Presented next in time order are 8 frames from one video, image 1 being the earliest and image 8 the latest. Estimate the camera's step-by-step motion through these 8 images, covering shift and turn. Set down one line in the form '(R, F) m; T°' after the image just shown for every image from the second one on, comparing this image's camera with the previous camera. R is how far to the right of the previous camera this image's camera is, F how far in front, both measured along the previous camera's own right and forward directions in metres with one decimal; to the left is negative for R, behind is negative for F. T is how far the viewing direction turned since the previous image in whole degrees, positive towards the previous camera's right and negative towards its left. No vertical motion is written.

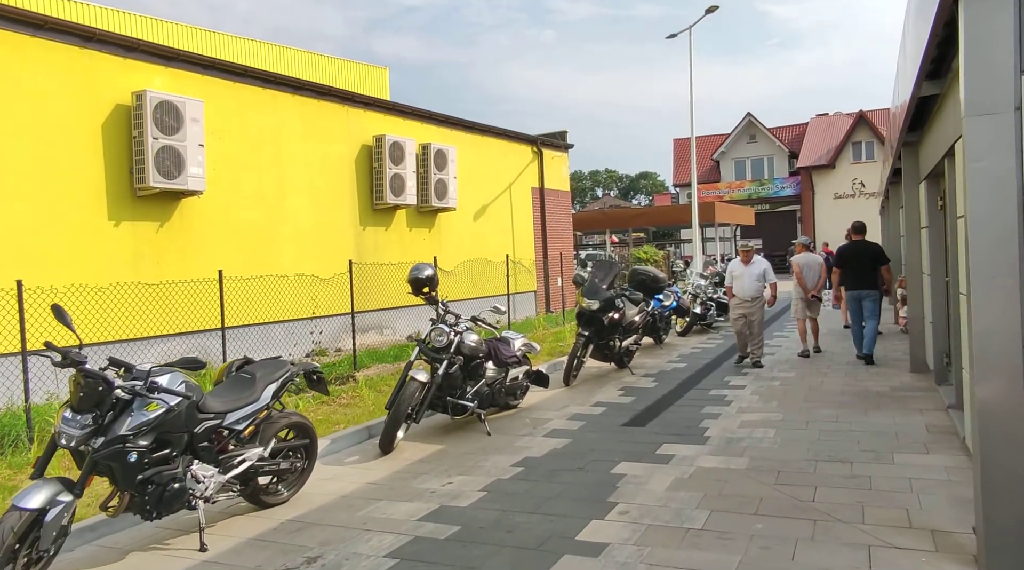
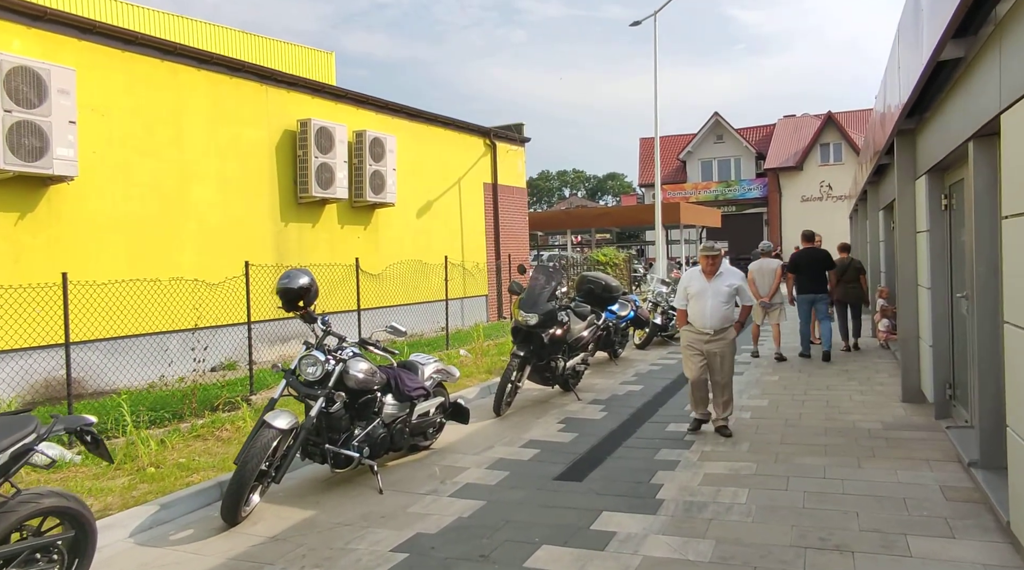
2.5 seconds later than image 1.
(+0.4, +1.6) m; +2°
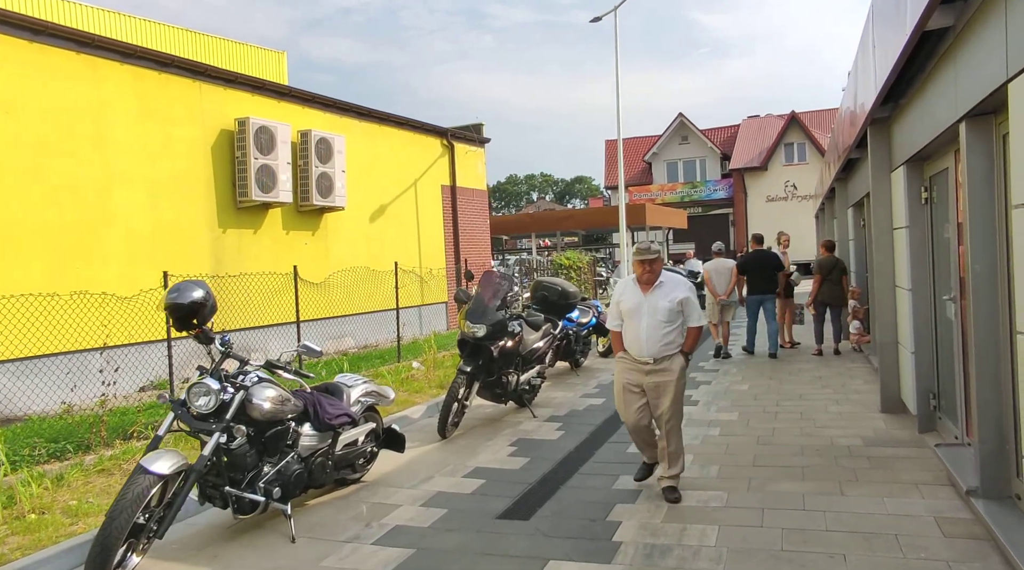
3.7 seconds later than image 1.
(+0.2, +0.7) m; +2°
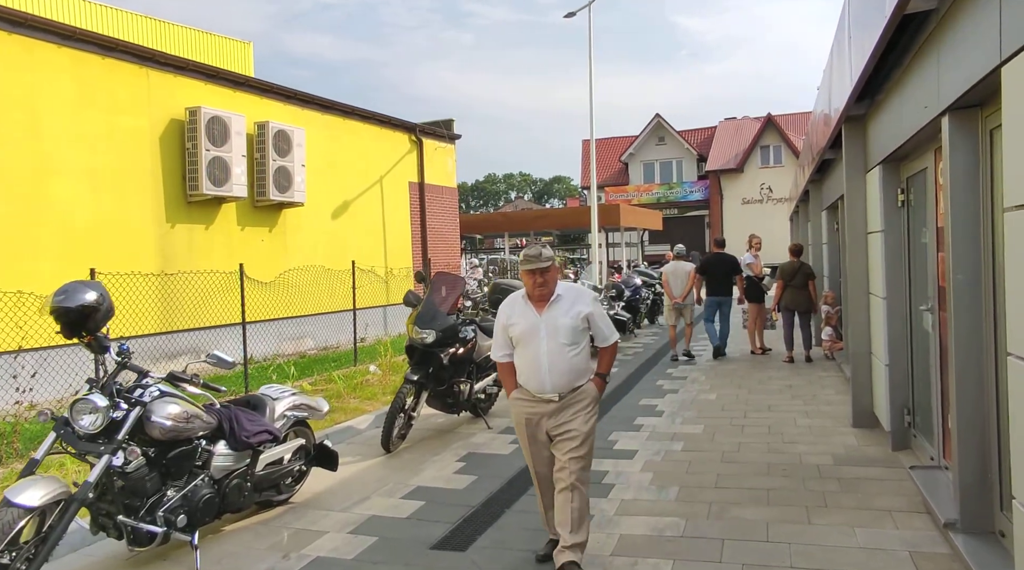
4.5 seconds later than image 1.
(+0.2, +0.5) m; +2°
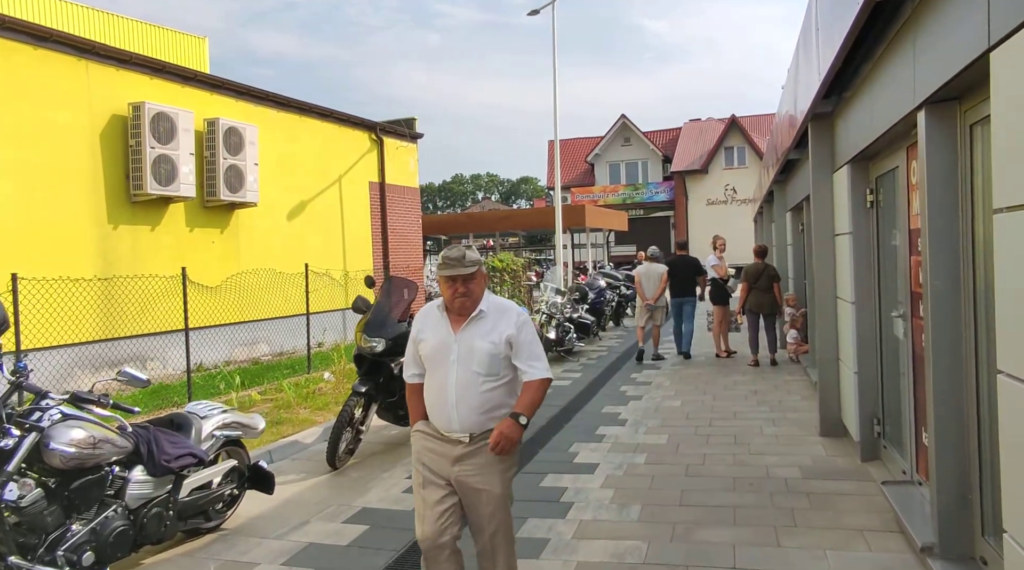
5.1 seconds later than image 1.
(+0.1, +0.4) m; +2°
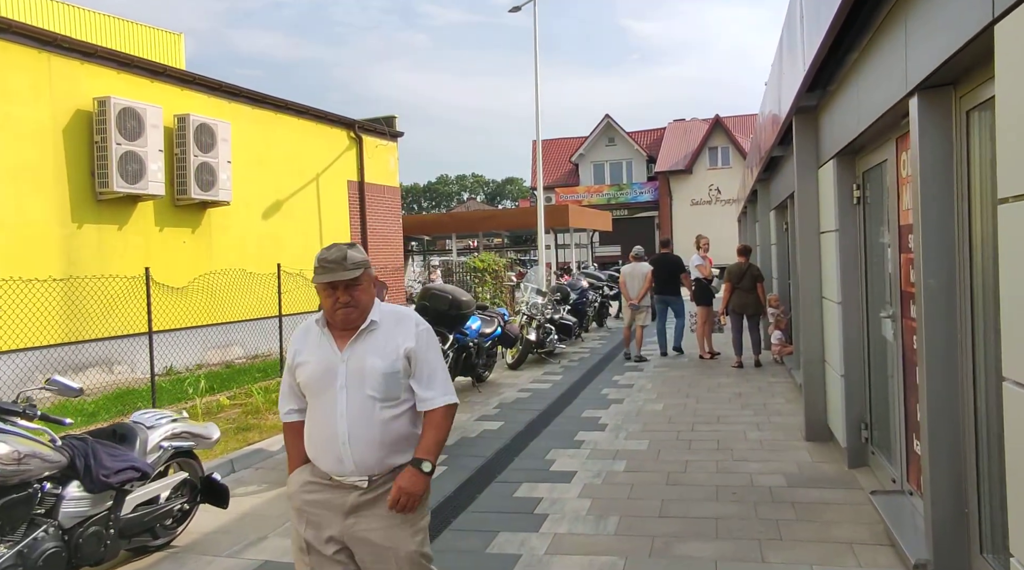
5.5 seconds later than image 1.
(+0.1, +0.3) m; +1°
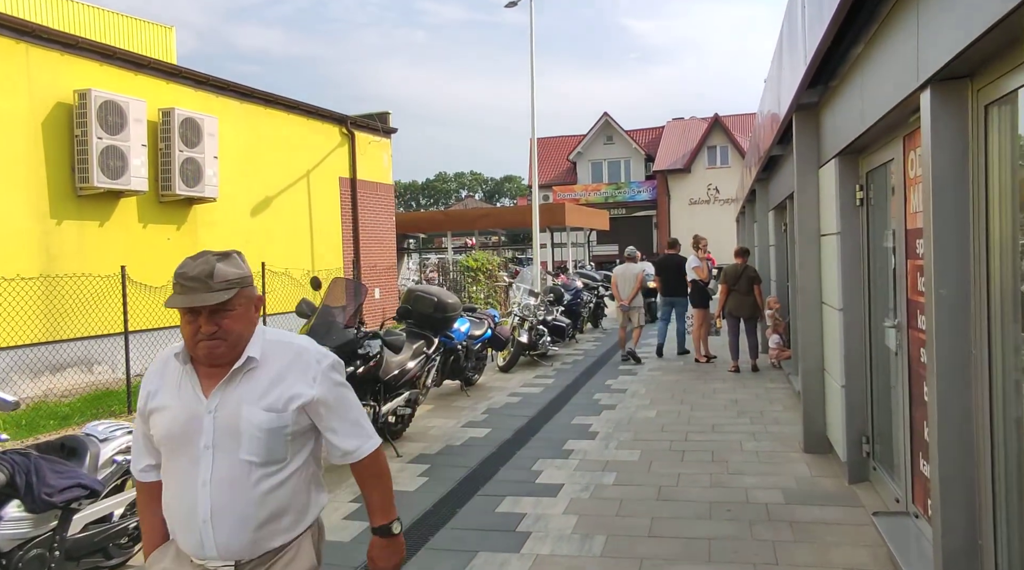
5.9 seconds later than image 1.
(+0.1, +0.3) m; 0°
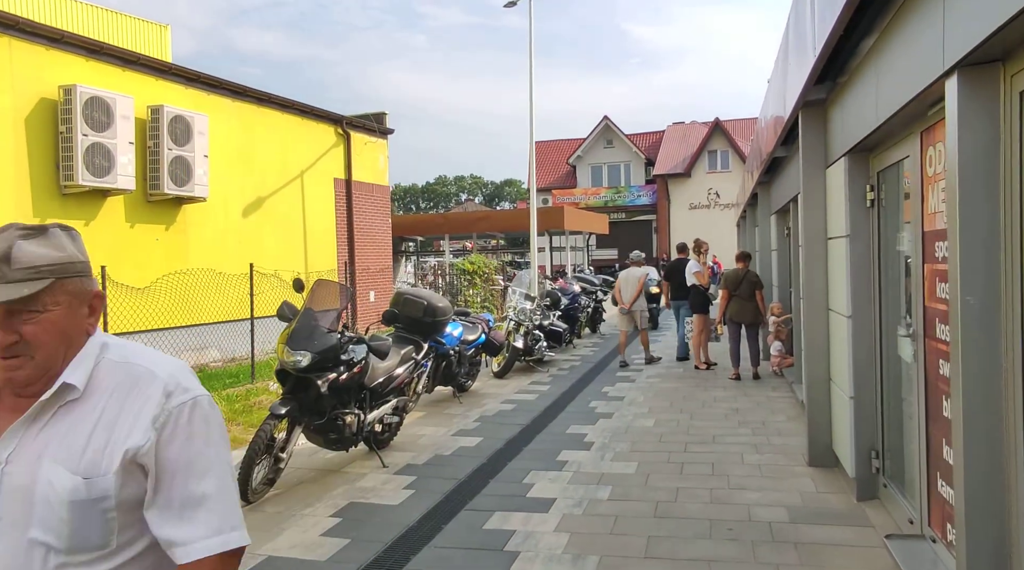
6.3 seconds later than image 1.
(+0.1, +0.3) m; 0°
